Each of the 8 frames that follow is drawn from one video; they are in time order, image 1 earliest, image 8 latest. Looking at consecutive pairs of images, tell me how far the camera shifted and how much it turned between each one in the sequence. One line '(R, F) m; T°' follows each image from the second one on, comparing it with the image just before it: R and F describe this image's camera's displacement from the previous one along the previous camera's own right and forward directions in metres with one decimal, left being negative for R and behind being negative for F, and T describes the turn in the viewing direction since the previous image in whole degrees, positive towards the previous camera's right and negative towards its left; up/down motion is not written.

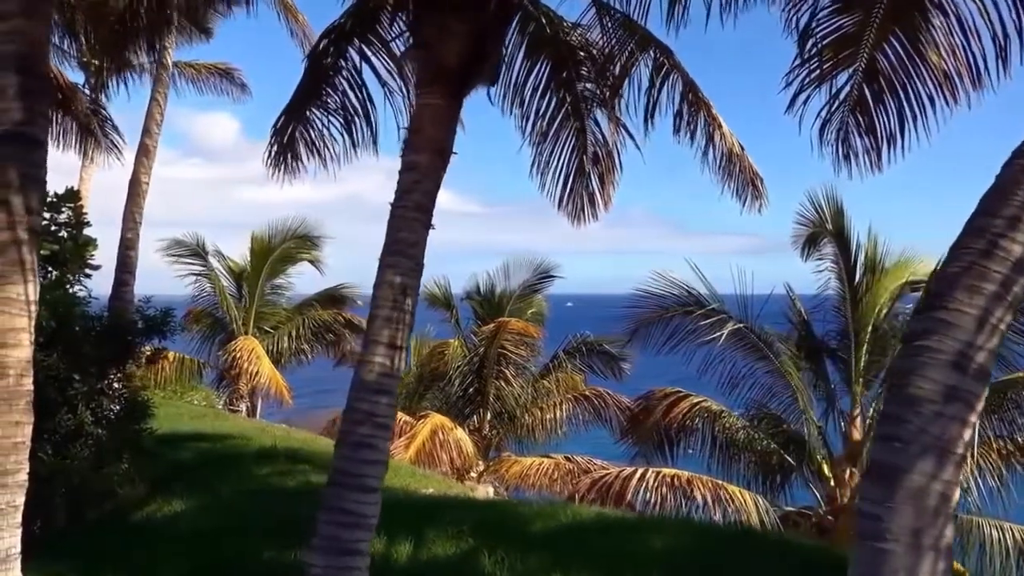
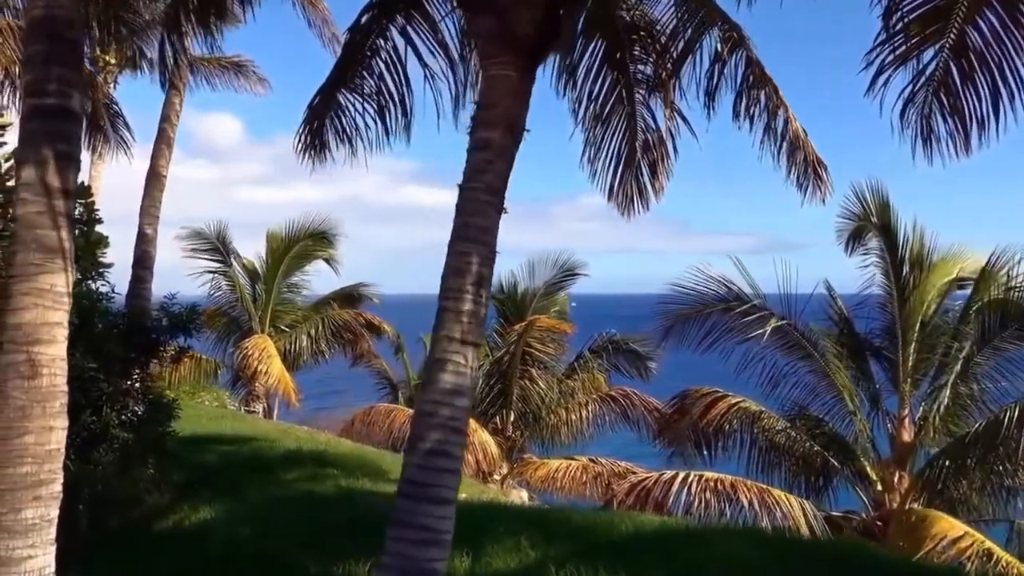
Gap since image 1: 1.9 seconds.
(-0.3, +0.5) m; 0°
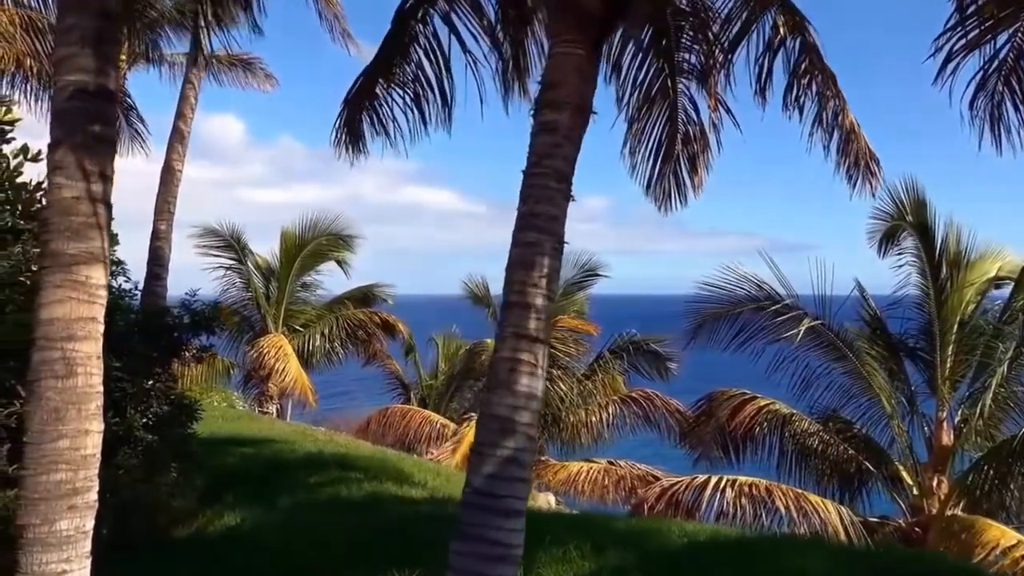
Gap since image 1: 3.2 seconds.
(-0.3, +0.3) m; 0°
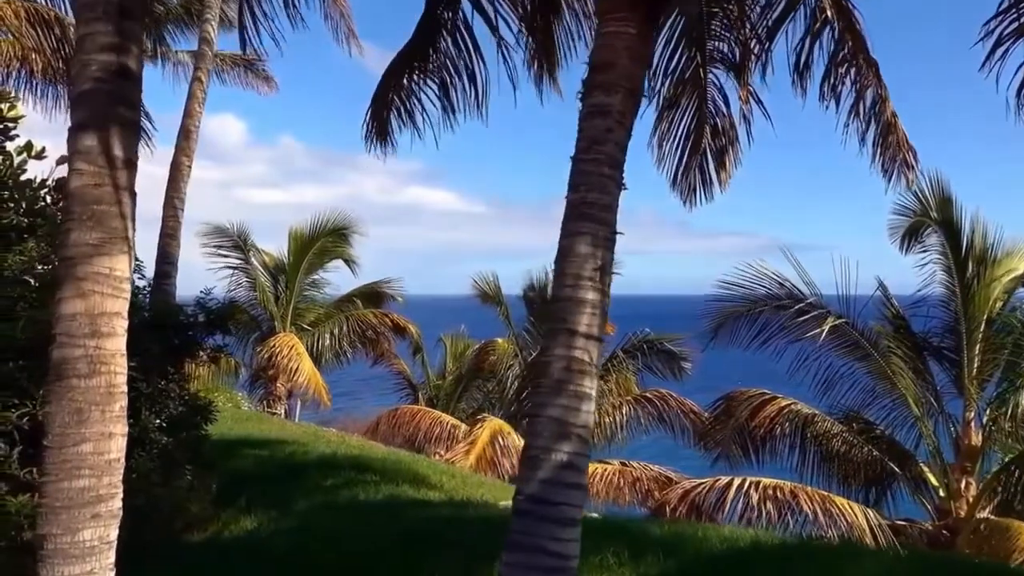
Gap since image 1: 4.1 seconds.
(-0.2, +0.2) m; 0°
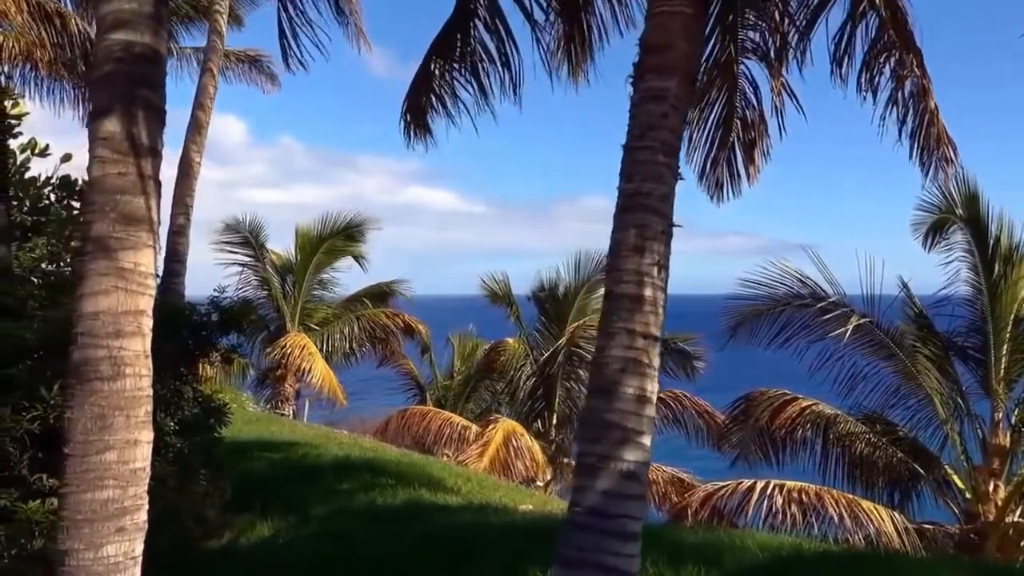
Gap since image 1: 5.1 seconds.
(-0.2, +0.2) m; 0°
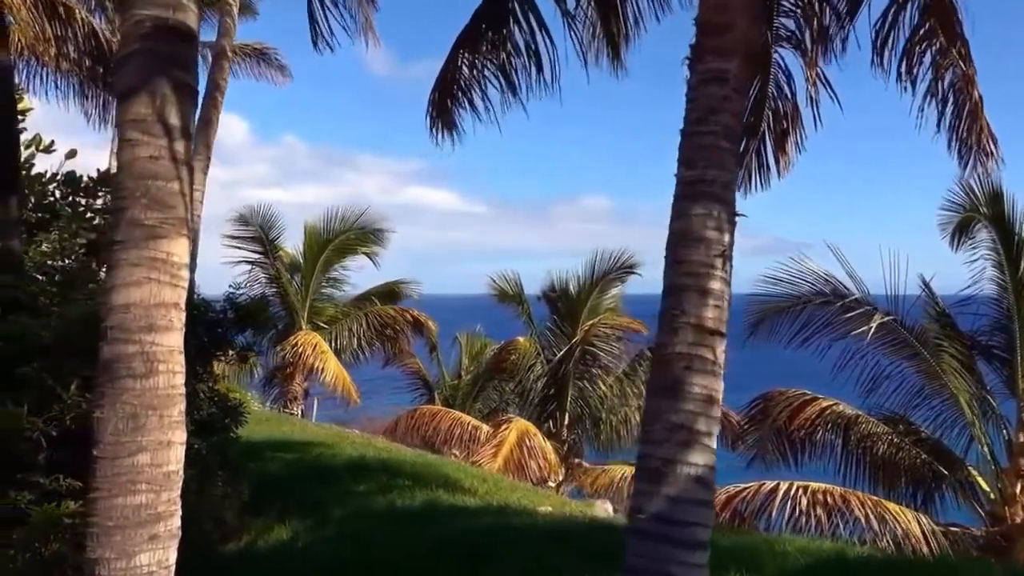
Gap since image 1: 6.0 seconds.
(-0.2, +0.2) m; 0°
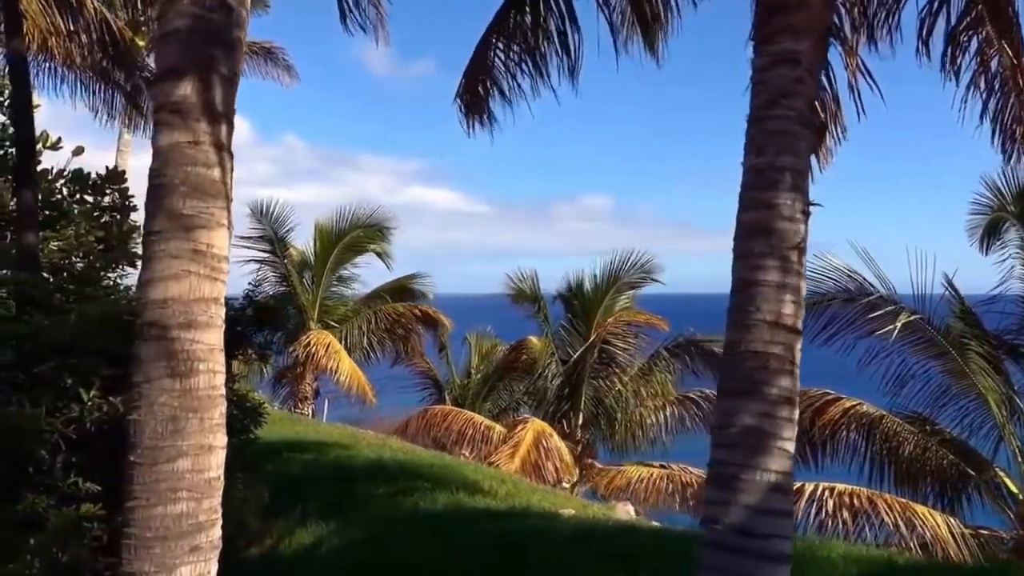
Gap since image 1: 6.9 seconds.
(-0.2, +0.2) m; 0°
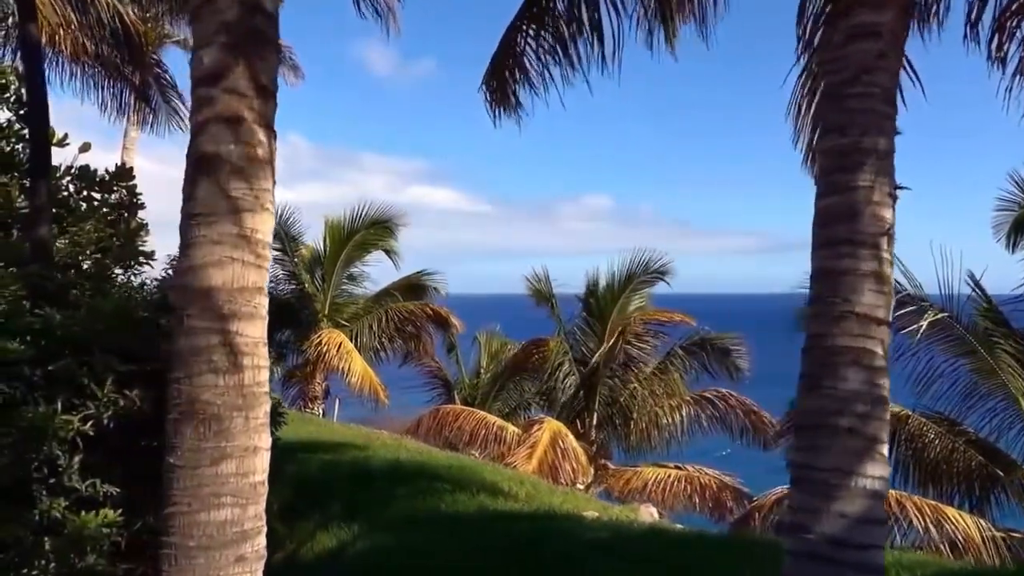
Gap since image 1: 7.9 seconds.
(-0.2, +0.2) m; 0°
